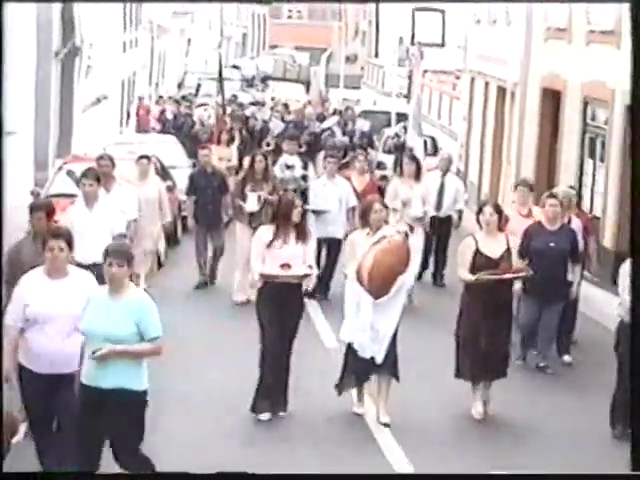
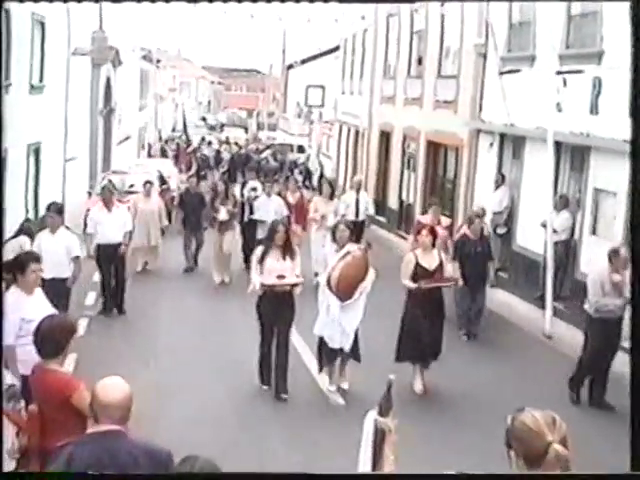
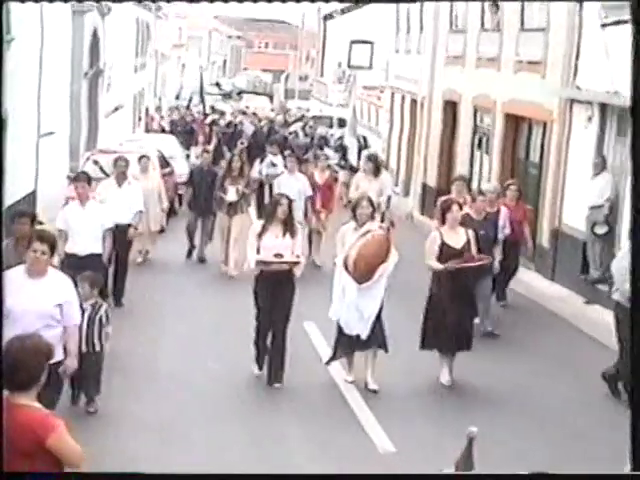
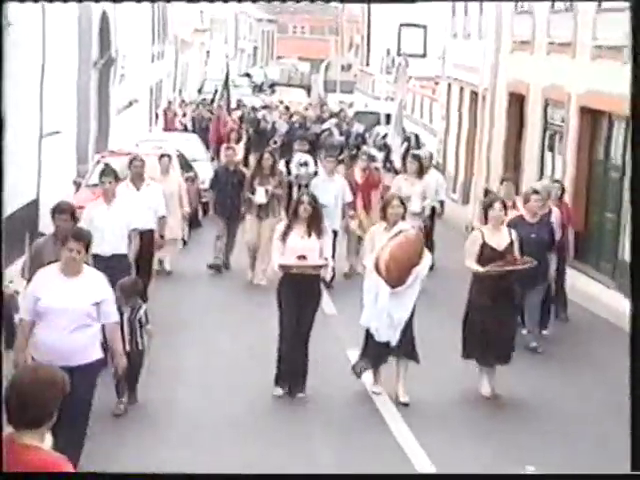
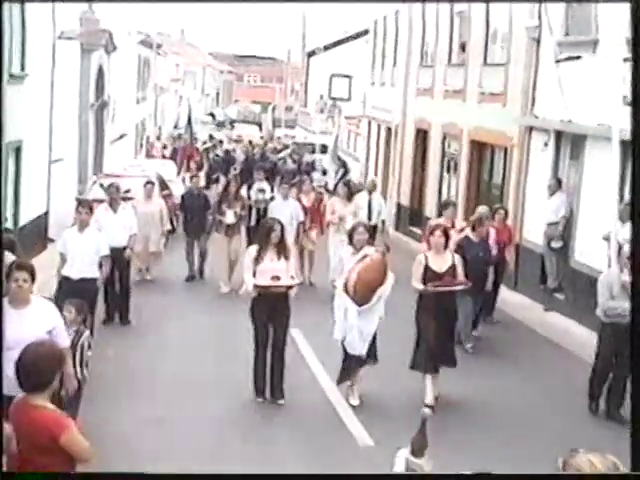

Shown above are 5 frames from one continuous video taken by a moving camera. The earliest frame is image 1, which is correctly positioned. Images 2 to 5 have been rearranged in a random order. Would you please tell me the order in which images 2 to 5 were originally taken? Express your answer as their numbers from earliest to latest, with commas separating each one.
4, 3, 5, 2
